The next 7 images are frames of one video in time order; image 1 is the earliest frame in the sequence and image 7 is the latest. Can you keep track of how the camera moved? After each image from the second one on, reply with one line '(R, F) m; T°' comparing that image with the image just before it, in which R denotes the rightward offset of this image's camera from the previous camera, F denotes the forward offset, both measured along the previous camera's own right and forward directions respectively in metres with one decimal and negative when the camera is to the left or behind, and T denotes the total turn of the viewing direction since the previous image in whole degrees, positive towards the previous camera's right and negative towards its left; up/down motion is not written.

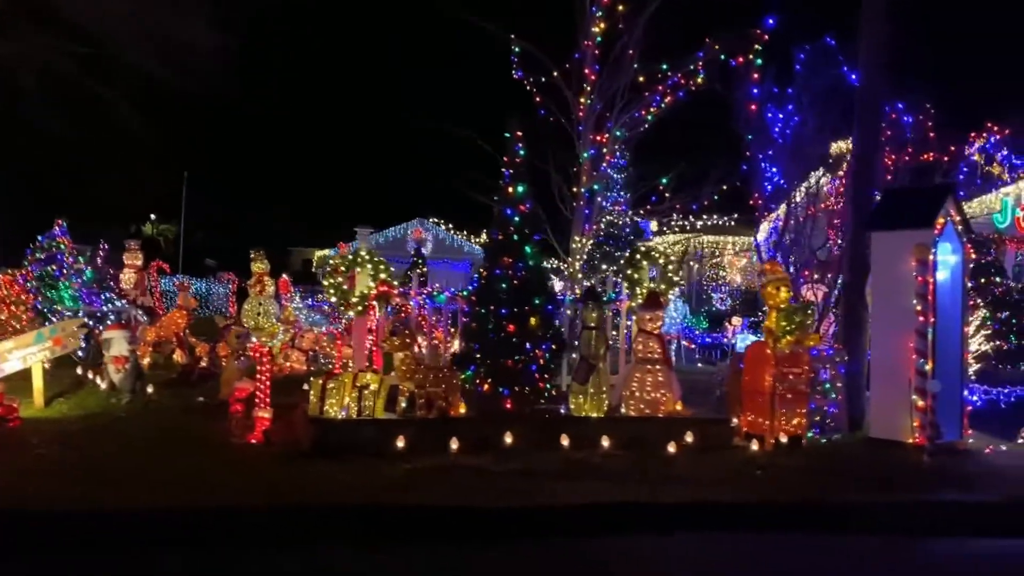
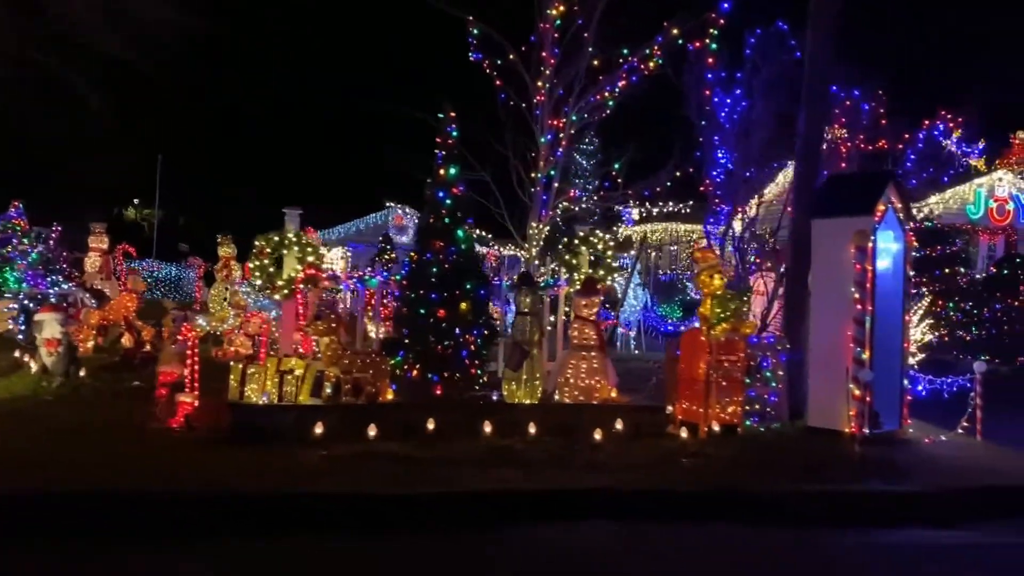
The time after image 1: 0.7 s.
(+0.8, +0.2) m; +1°
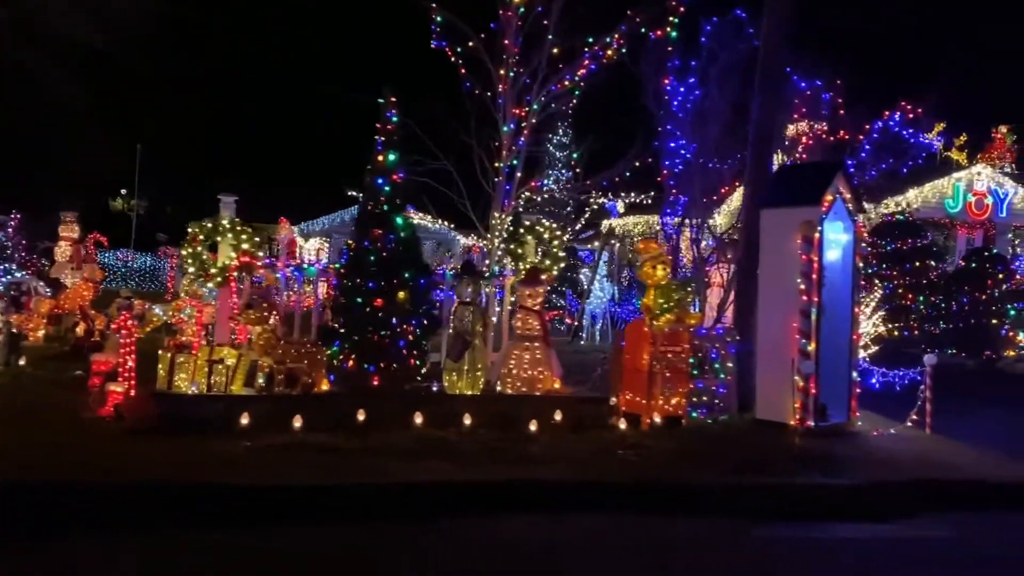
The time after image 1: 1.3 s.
(+0.7, +0.2) m; 0°
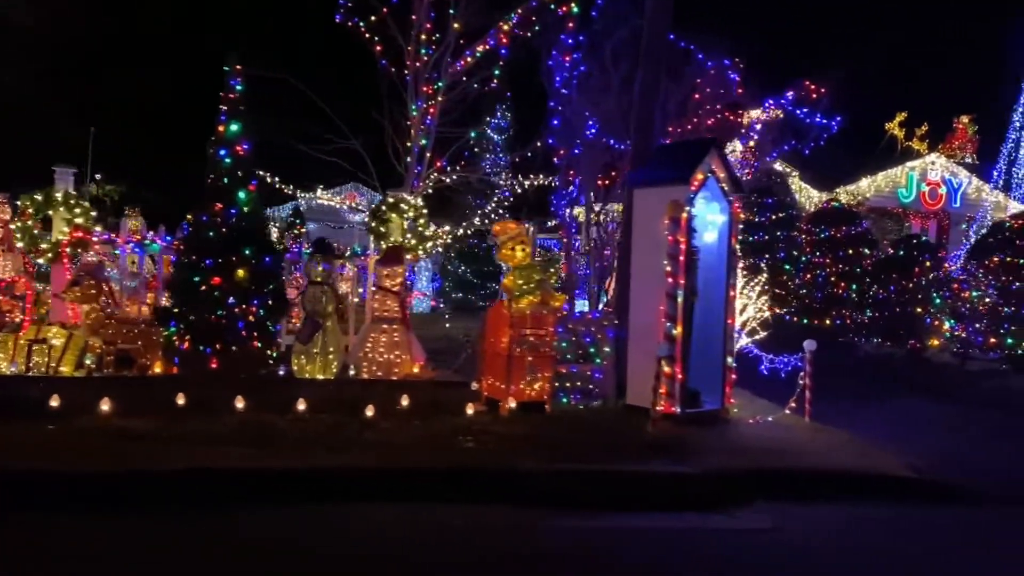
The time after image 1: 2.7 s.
(+1.8, +0.4) m; +1°
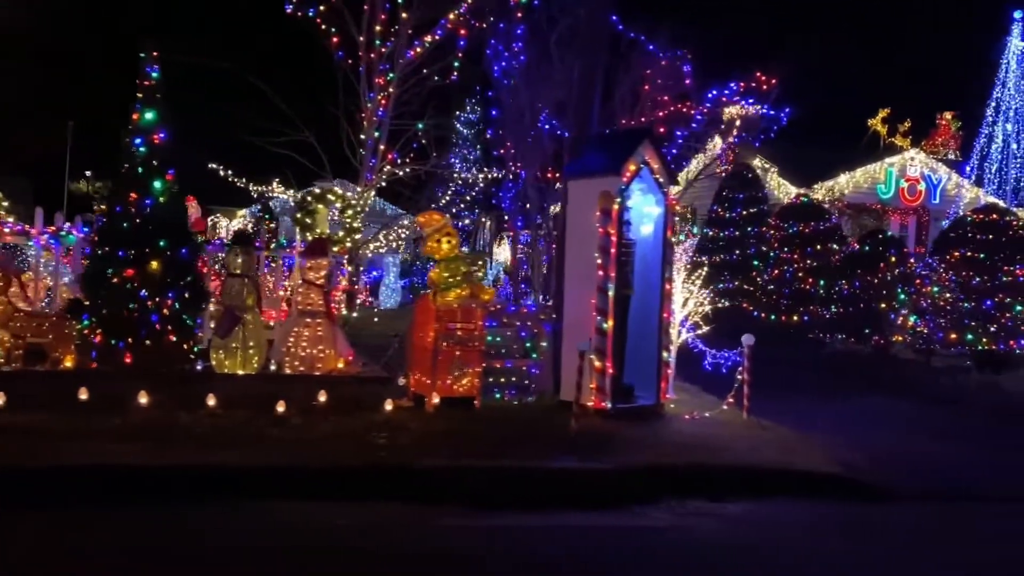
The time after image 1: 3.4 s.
(+0.9, +0.2) m; 0°
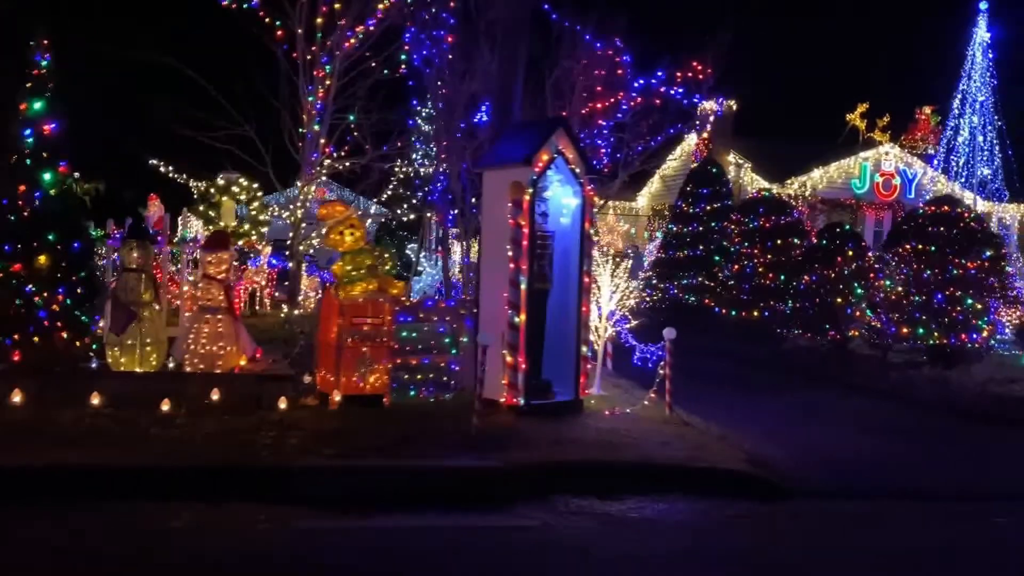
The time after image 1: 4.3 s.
(+1.1, +0.3) m; 0°
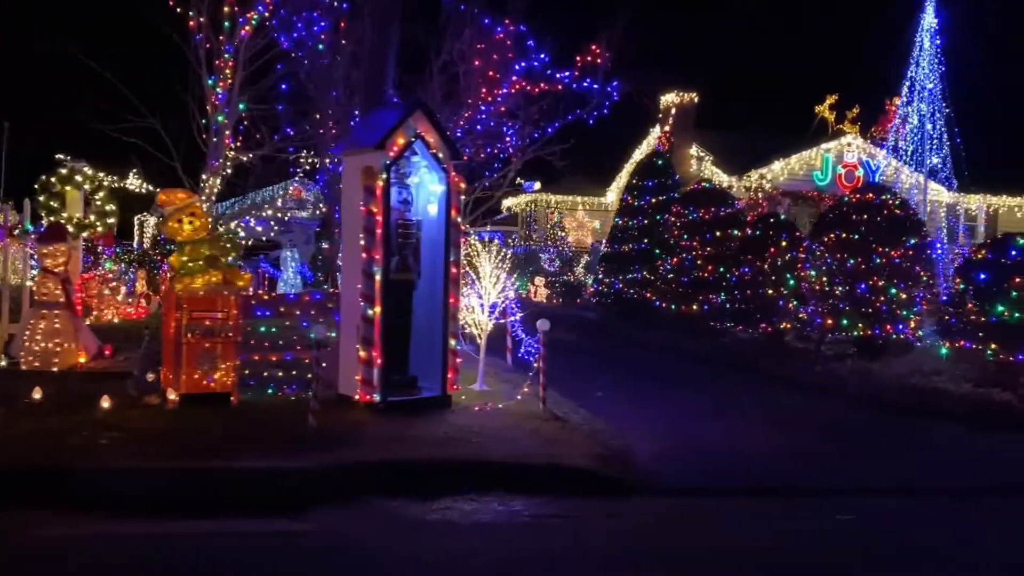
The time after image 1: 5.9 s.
(+1.7, +0.5) m; 0°
